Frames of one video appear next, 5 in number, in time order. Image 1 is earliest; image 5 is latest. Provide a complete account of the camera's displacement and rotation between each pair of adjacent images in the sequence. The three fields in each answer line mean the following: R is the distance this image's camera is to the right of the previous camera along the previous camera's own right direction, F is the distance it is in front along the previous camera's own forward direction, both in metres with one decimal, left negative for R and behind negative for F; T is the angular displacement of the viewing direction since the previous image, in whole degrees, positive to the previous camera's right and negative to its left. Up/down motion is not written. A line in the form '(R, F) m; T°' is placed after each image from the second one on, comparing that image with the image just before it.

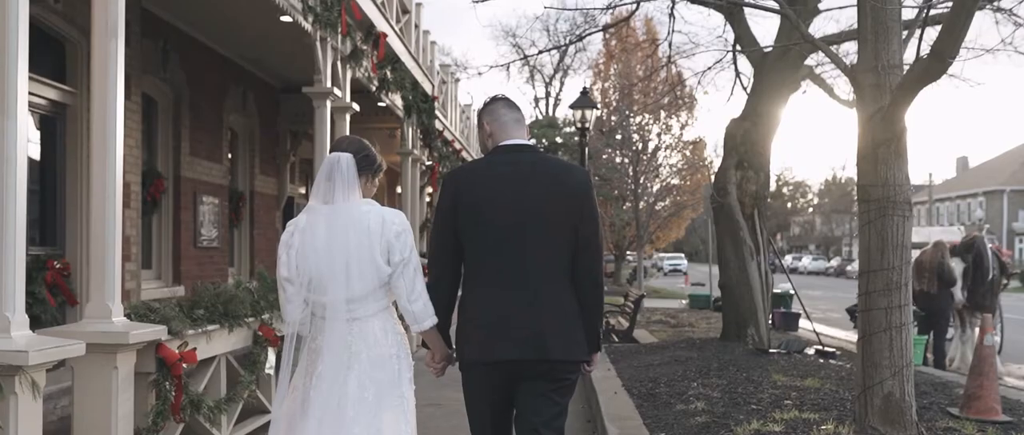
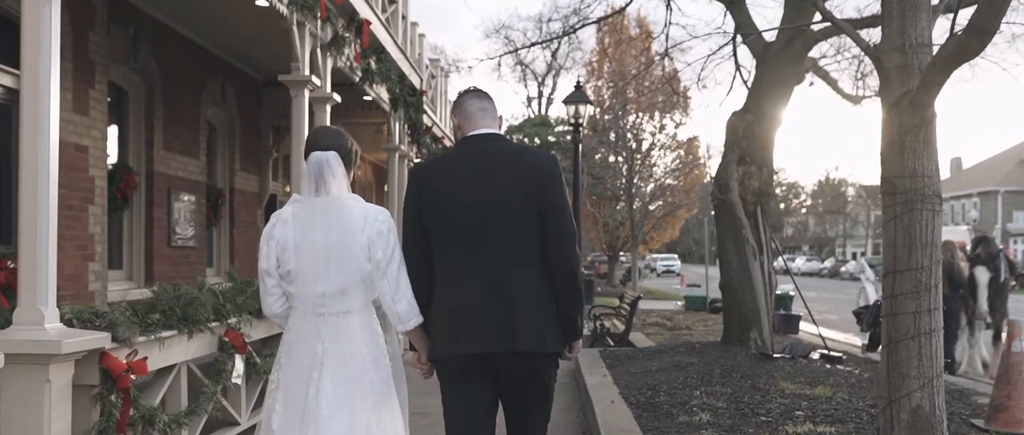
(0.0, +0.5) m; 0°
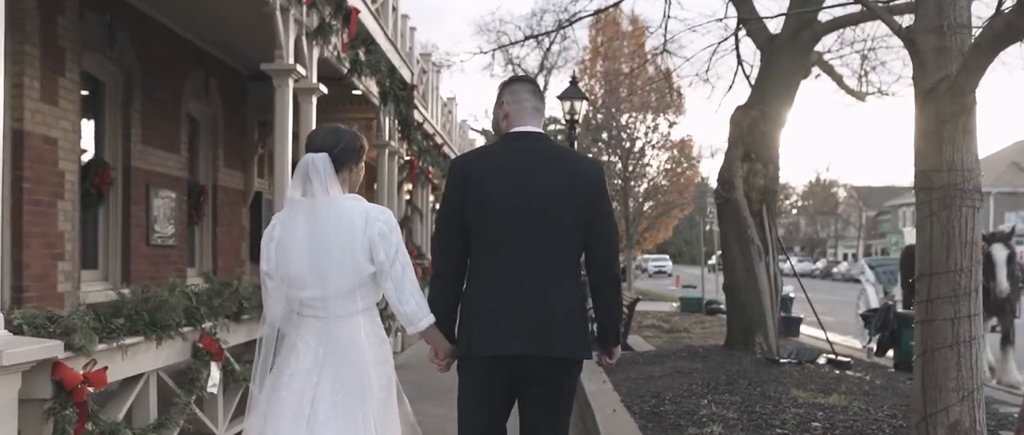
(0.0, +0.4) m; +1°
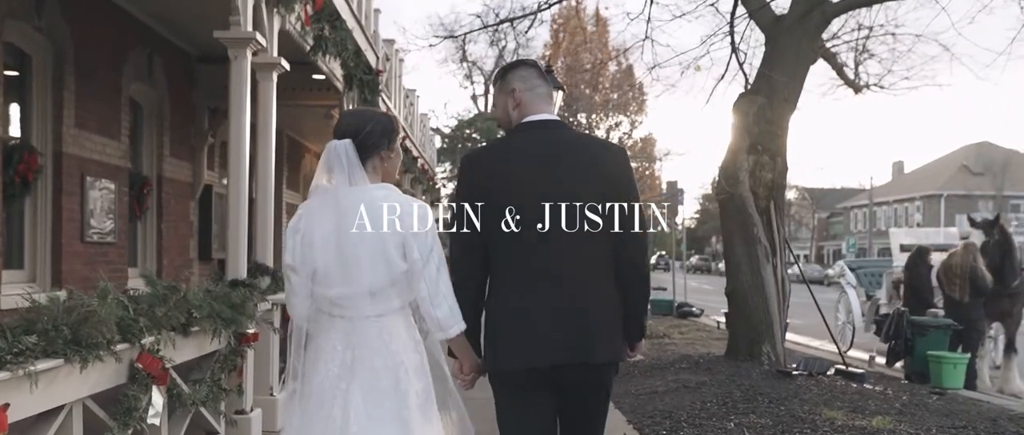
(-0.3, +0.9) m; +3°
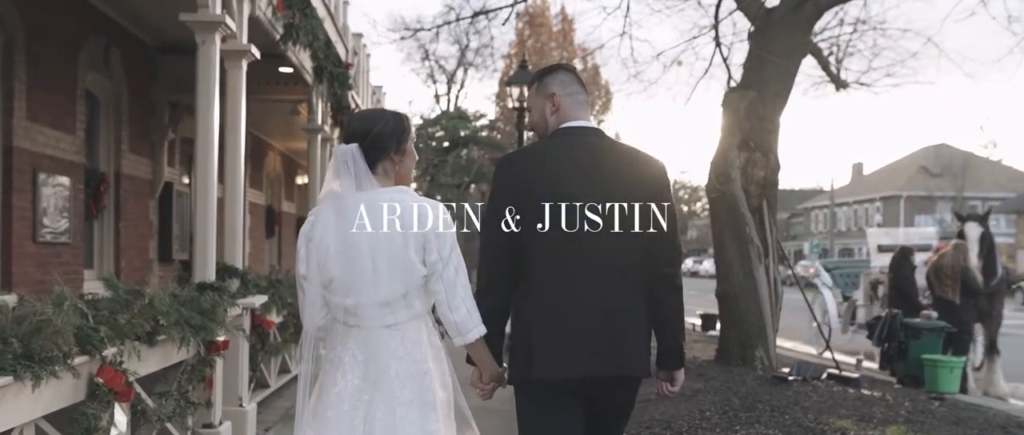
(-0.2, +0.4) m; +2°
